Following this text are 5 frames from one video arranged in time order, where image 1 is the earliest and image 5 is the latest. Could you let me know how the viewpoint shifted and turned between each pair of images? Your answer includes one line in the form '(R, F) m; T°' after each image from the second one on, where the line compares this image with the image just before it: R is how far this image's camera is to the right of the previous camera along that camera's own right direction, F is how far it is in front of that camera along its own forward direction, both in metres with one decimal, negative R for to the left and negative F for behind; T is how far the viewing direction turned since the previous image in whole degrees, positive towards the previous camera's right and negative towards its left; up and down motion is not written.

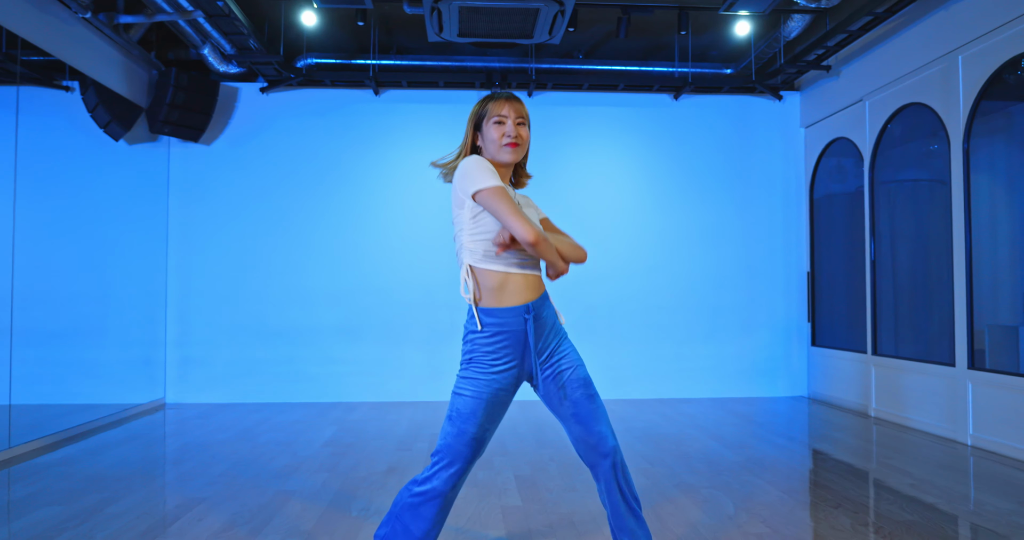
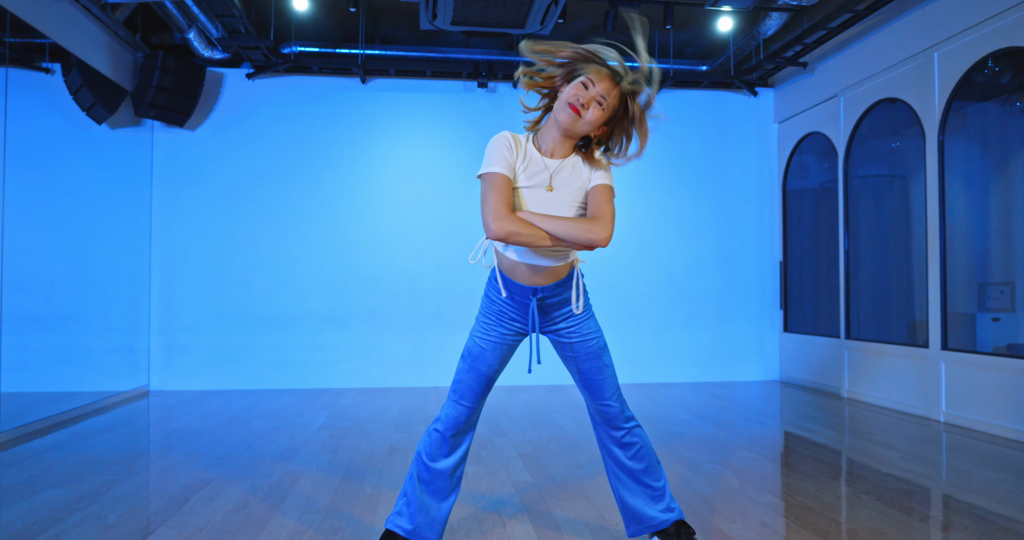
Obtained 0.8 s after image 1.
(-0.2, -0.1) m; +3°
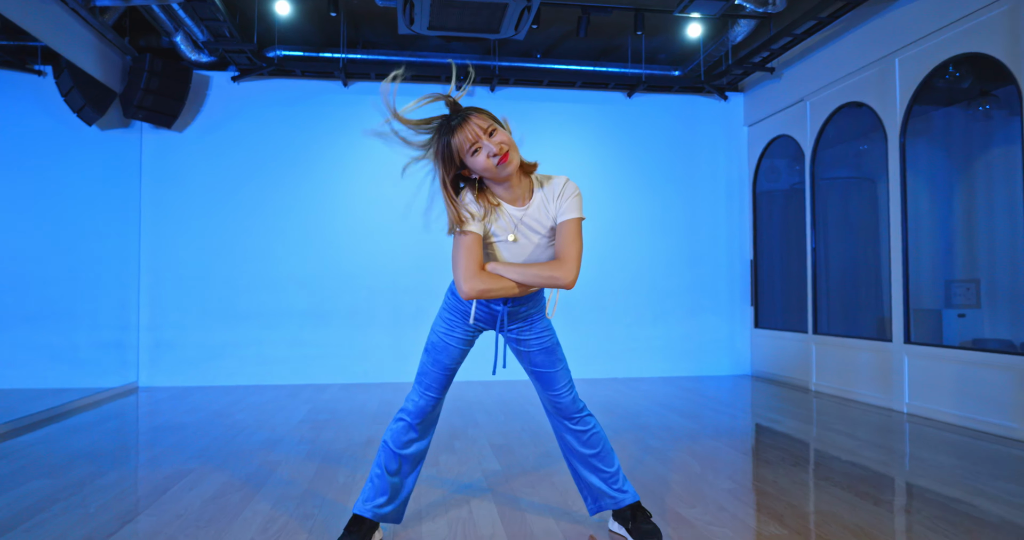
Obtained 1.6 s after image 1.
(+0.1, -0.2) m; +1°
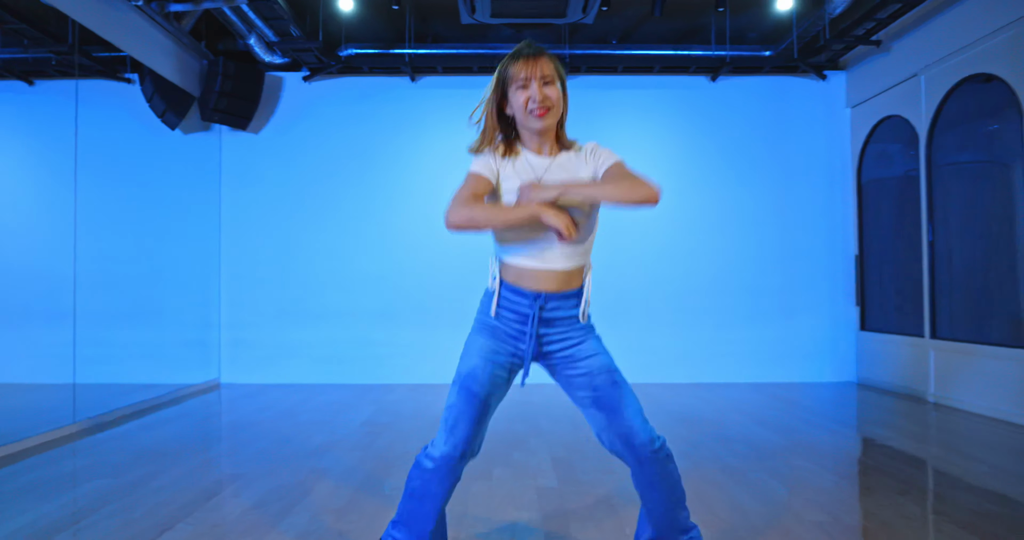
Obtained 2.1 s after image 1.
(+0.1, +0.2) m; -8°
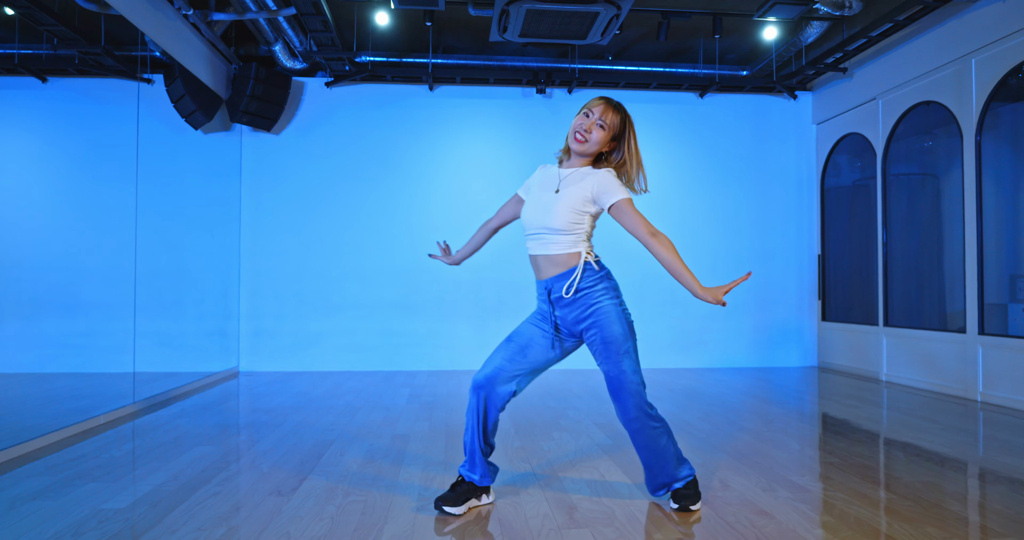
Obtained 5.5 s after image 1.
(-0.6, -0.4) m; +5°
